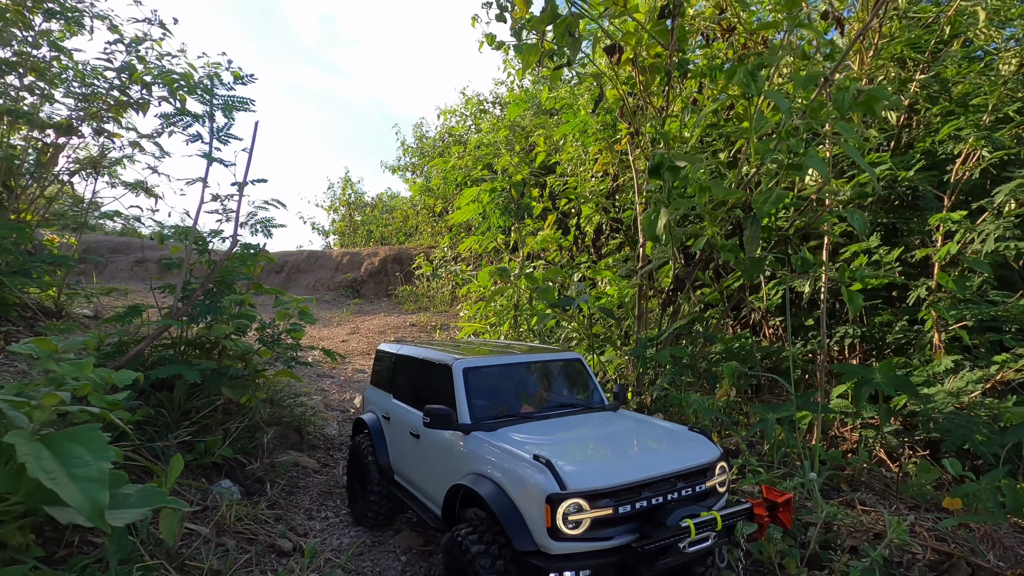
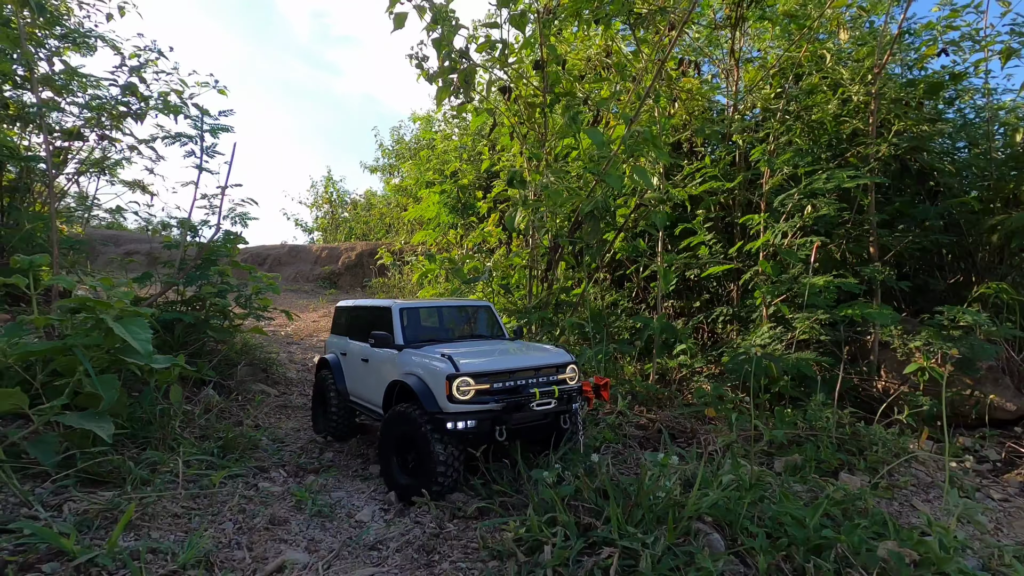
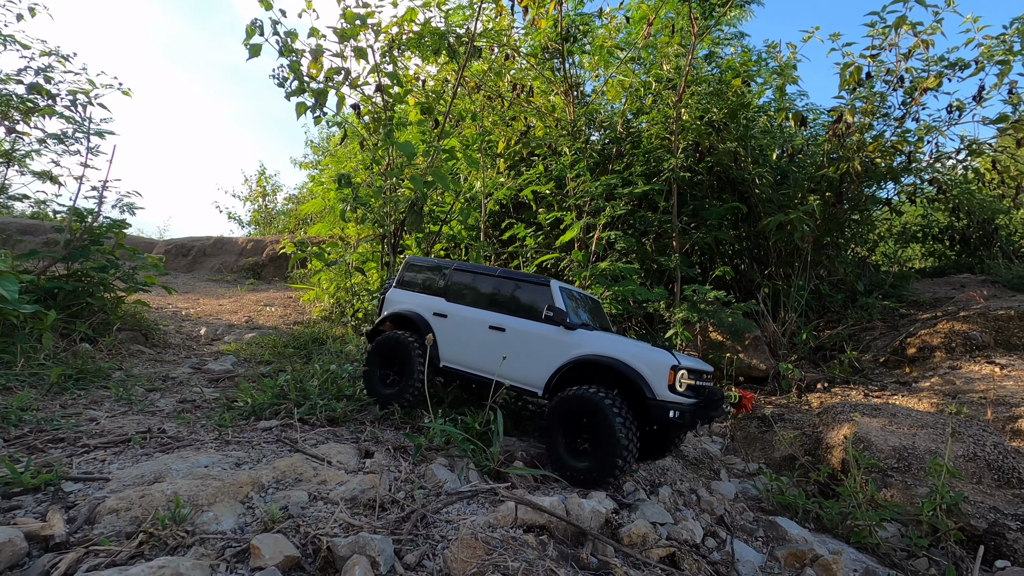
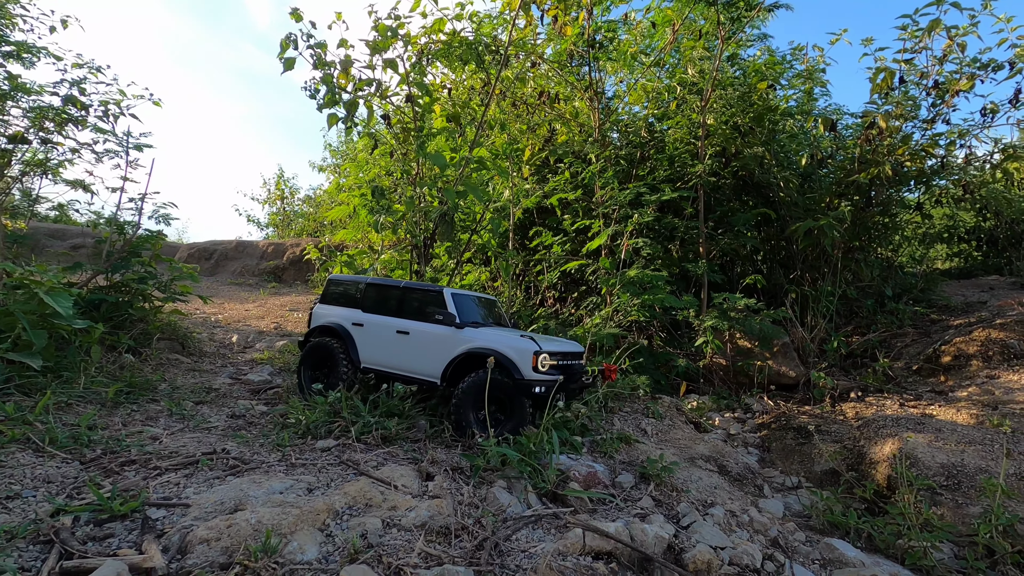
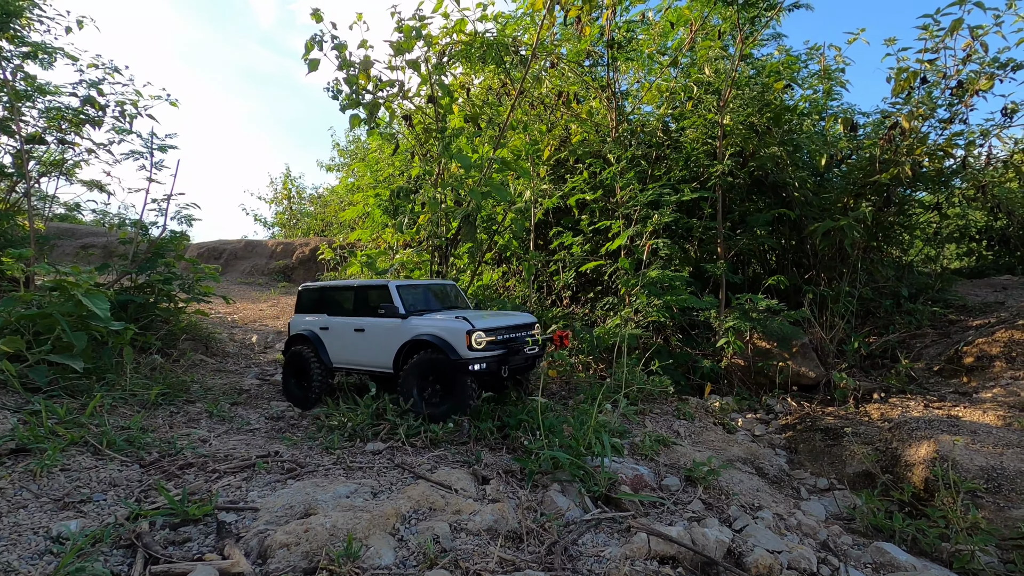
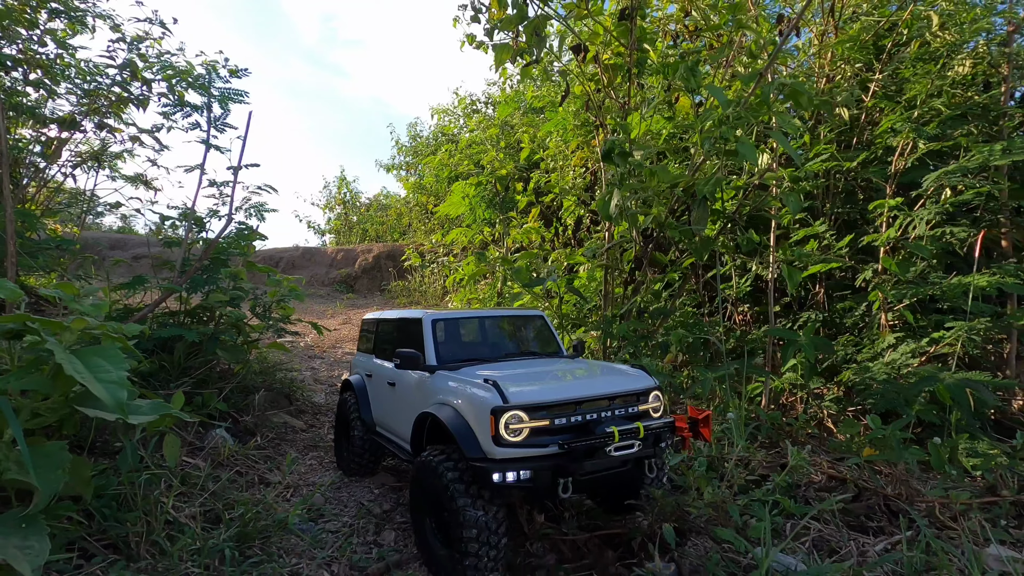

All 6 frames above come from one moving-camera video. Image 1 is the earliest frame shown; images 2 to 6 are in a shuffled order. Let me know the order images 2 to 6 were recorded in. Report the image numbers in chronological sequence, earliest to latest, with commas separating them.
6, 2, 5, 4, 3
